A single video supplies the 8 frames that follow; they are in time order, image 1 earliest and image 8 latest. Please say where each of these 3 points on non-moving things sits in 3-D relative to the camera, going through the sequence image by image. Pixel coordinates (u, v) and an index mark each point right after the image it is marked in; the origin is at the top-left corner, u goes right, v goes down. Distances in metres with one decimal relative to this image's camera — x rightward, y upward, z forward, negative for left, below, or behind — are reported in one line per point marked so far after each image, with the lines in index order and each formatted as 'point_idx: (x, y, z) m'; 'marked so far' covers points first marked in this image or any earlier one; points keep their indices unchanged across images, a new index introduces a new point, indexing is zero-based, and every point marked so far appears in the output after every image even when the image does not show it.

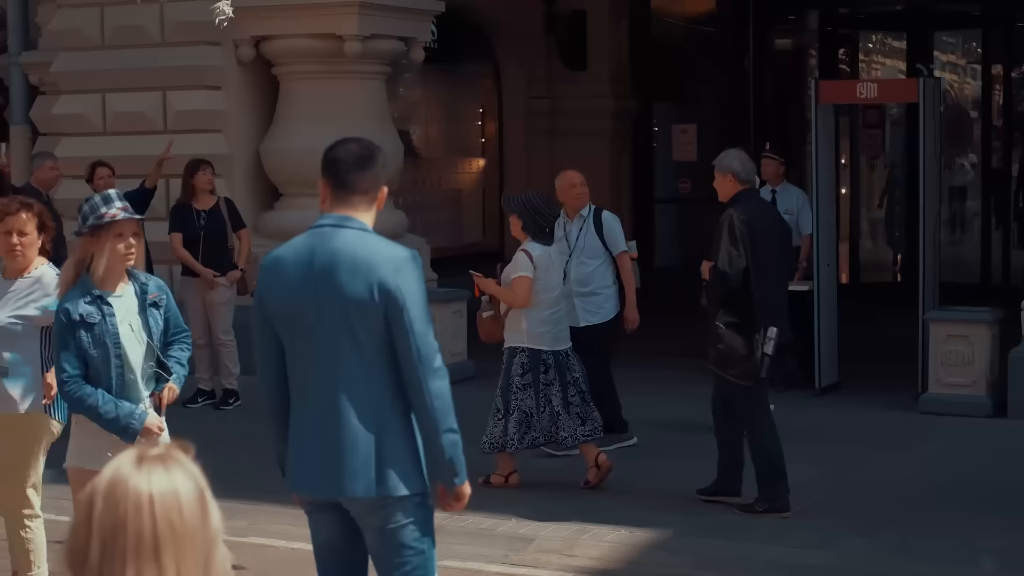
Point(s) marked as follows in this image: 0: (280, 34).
0: (-1.2, +1.3, +10.2) m
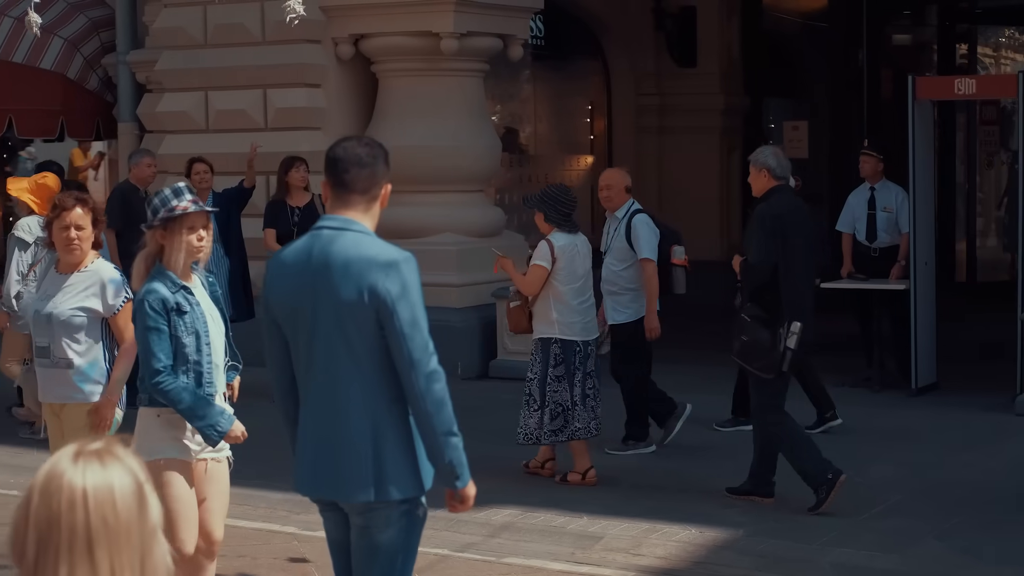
0: (-0.7, +1.3, +10.3) m
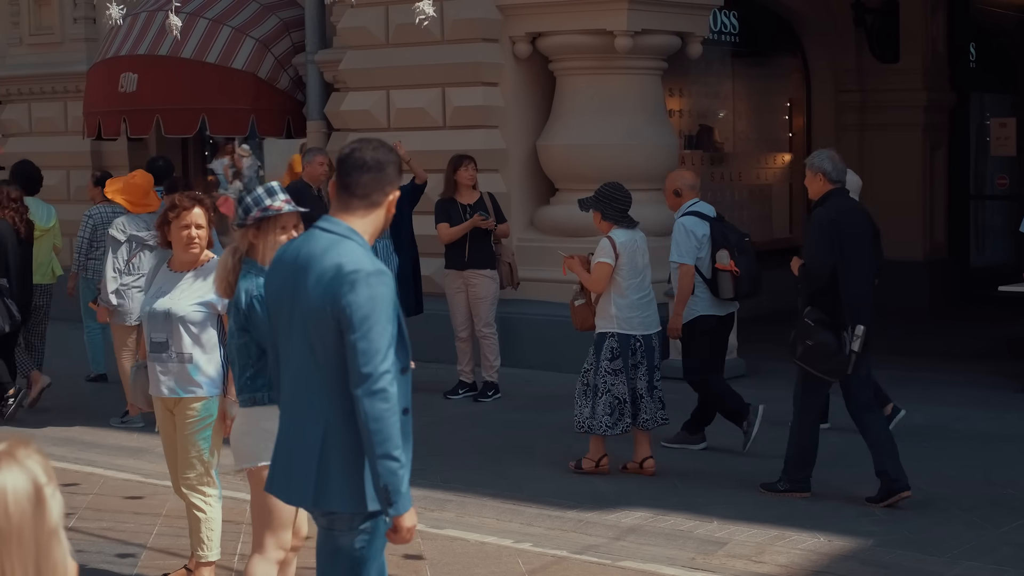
0: (+0.2, +1.3, +10.3) m
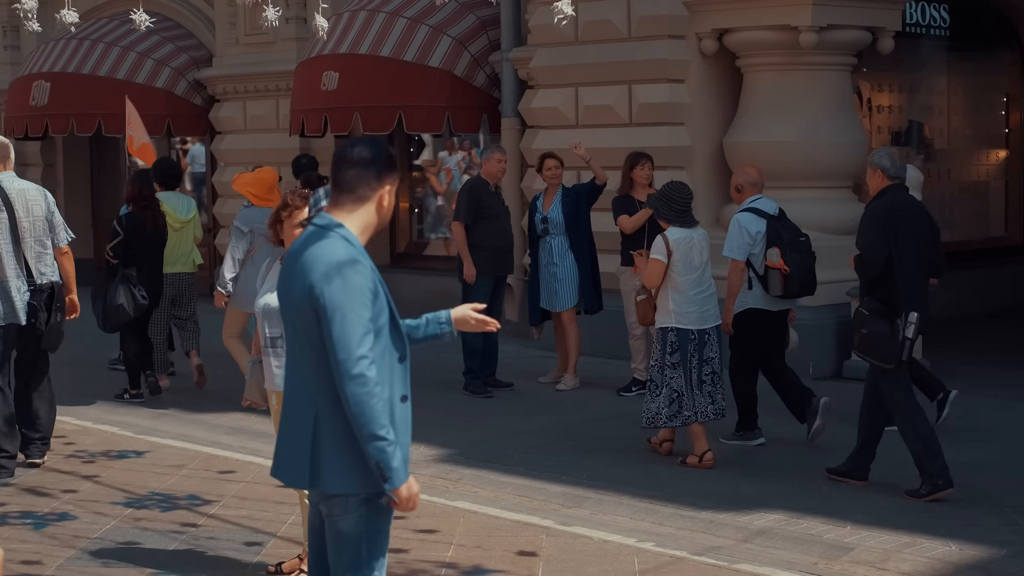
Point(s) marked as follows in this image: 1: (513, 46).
0: (+1.2, +1.3, +10.2) m
1: (0.0, +1.4, +11.4) m
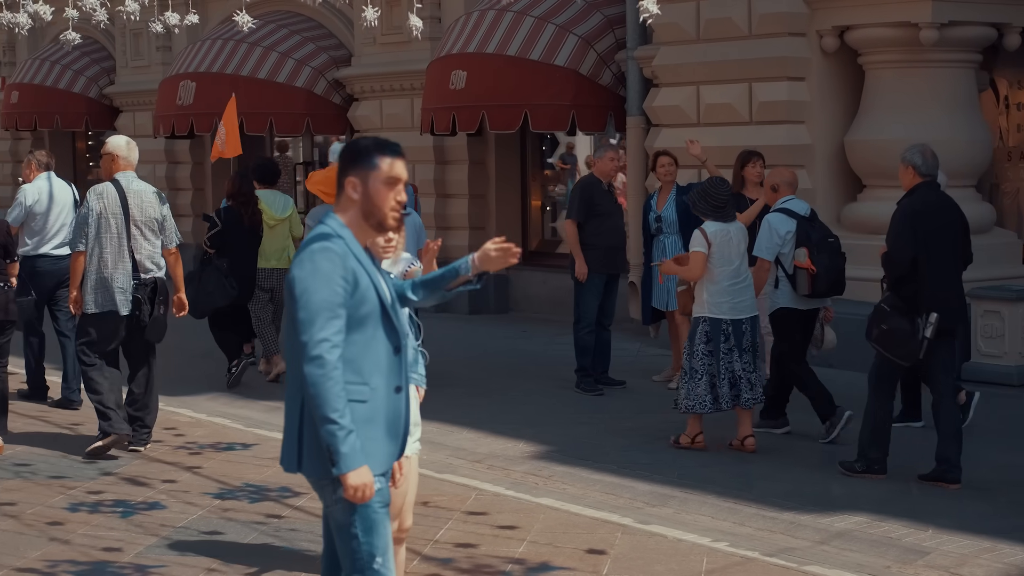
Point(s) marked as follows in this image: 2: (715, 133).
0: (+1.8, +1.4, +10.1) m
1: (+0.7, +1.4, +11.4) m
2: (+1.1, +0.9, +10.9) m
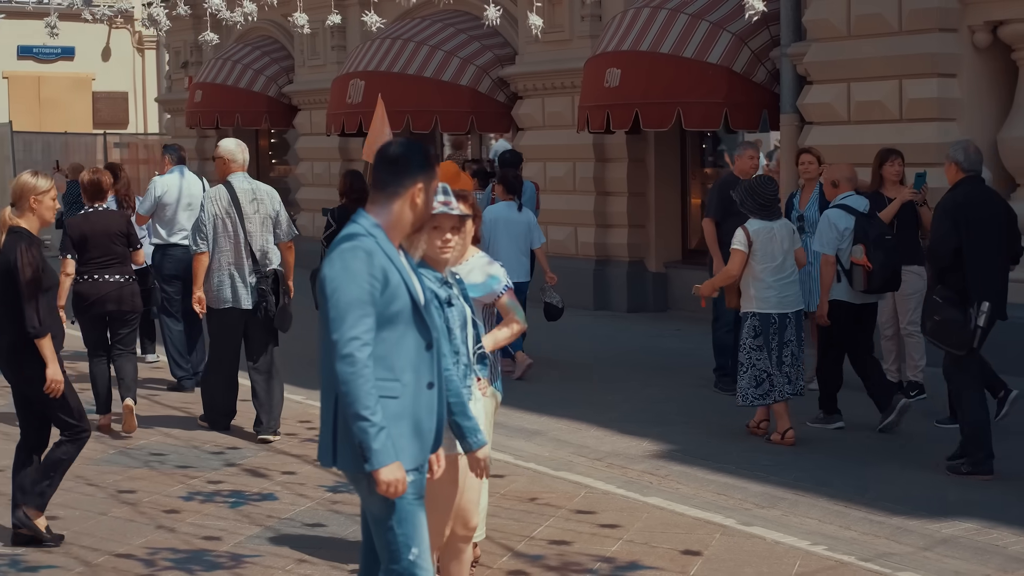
0: (+2.5, +1.3, +9.9) m
1: (+1.6, +1.4, +11.3) m
2: (+1.9, +0.9, +10.7) m
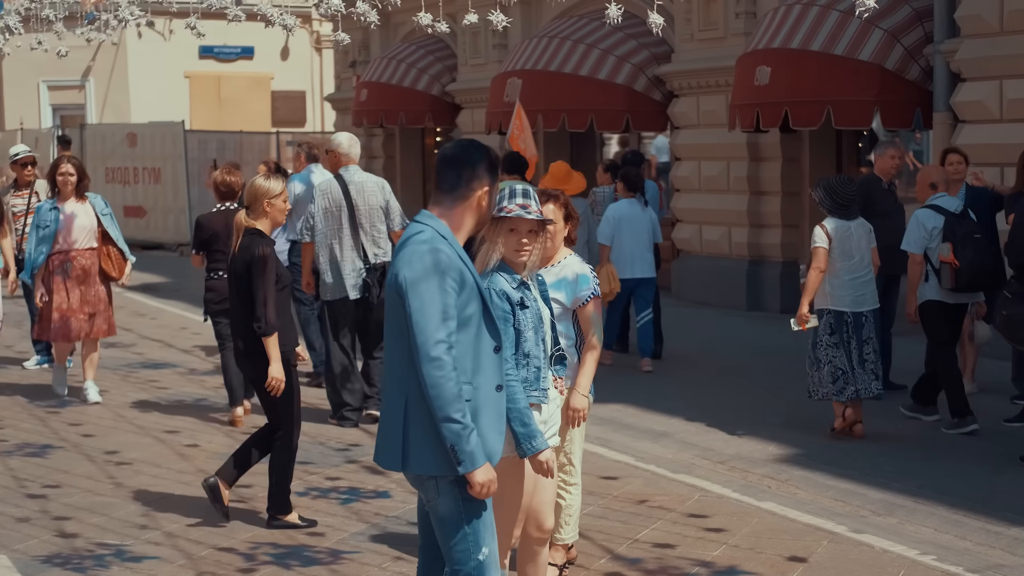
0: (+3.1, +1.3, +9.5) m
1: (+2.4, +1.4, +11.0) m
2: (+2.7, +0.8, +10.4) m
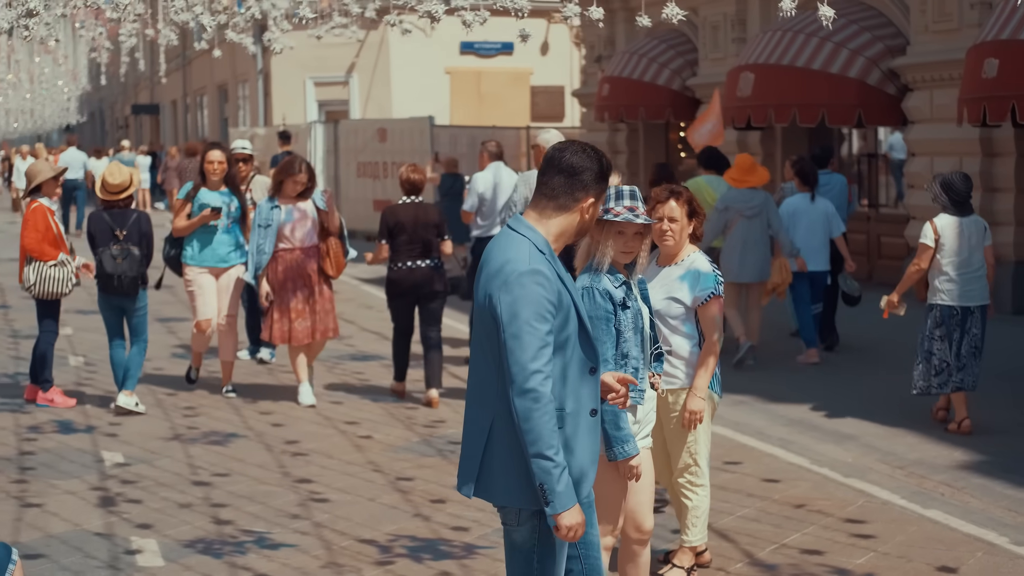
0: (+4.0, +1.3, +8.9) m
1: (+3.6, +1.4, +10.5) m
2: (+3.7, +0.8, +9.8) m
